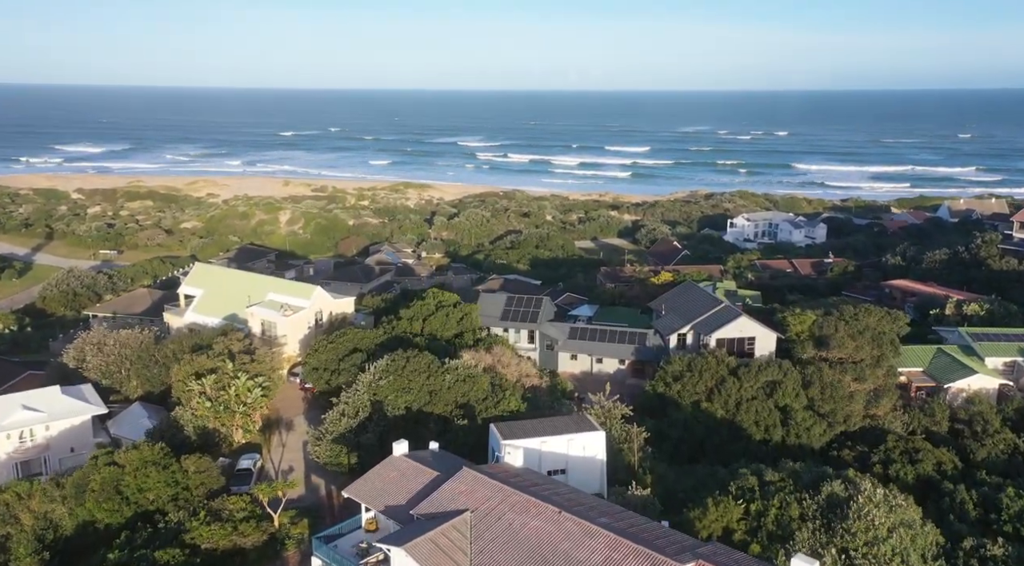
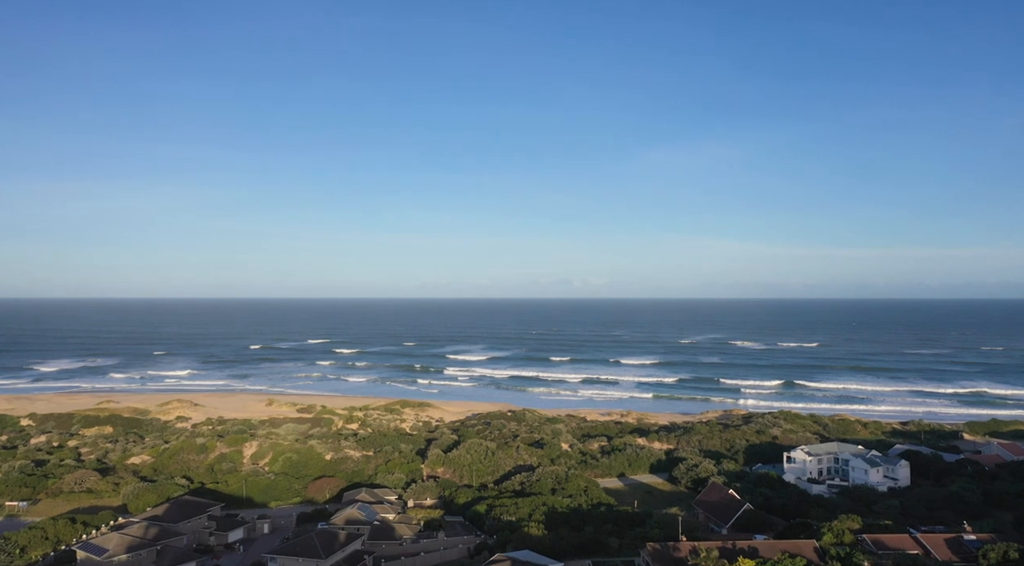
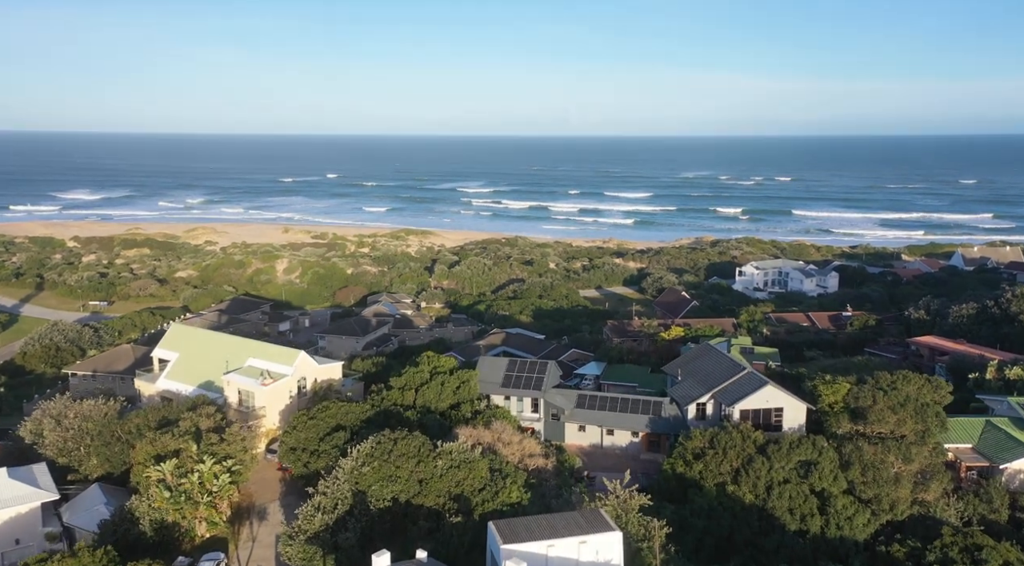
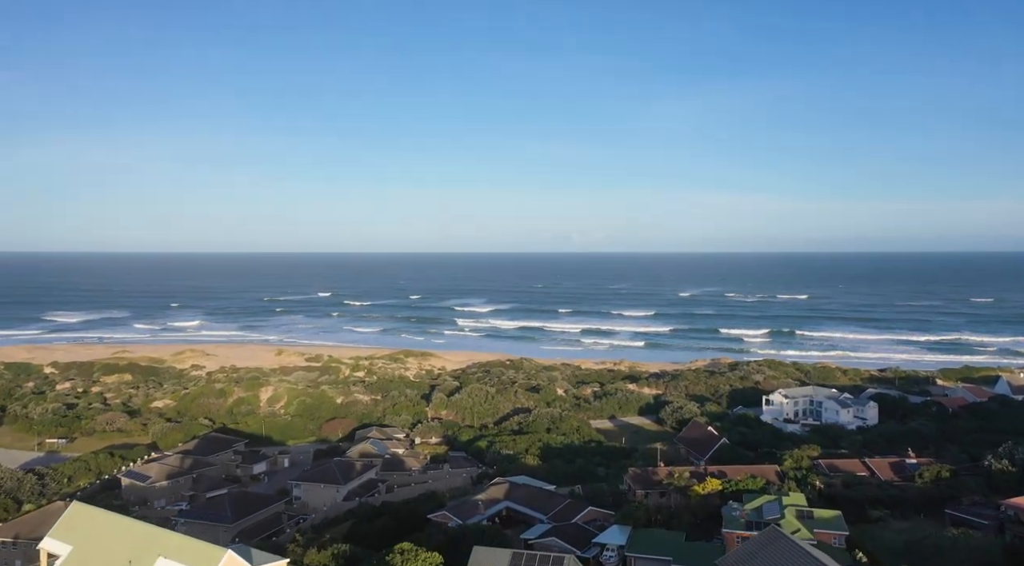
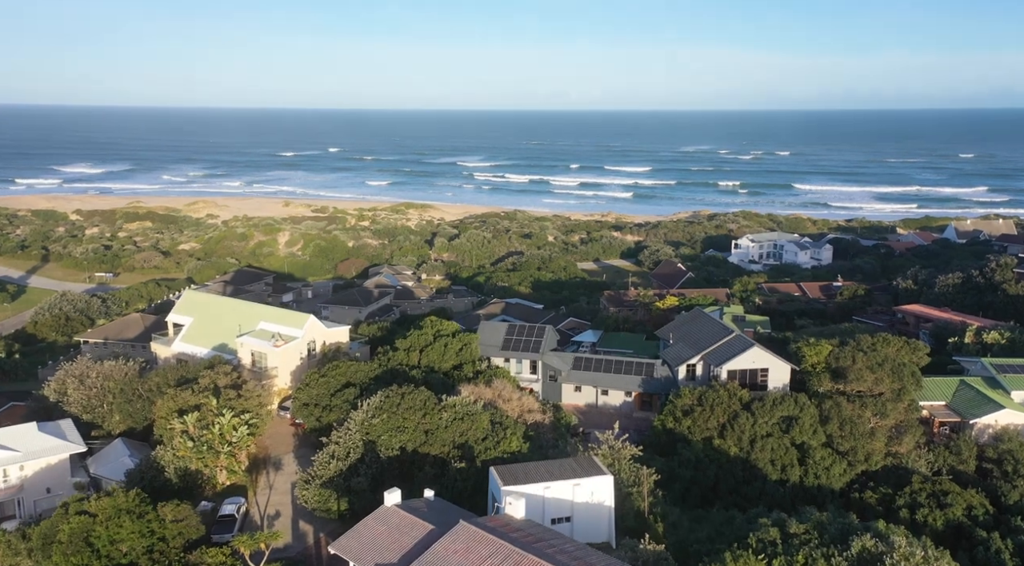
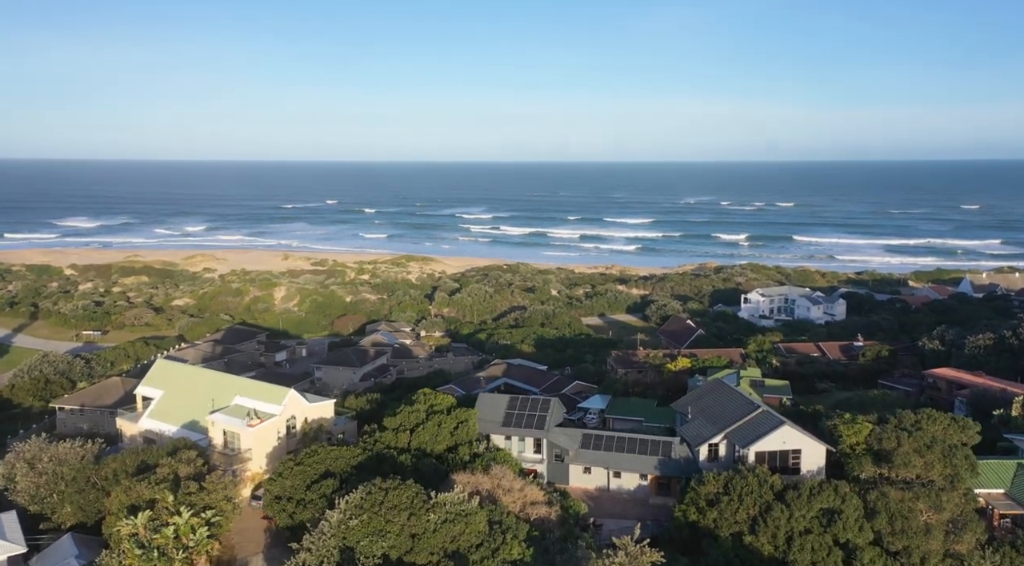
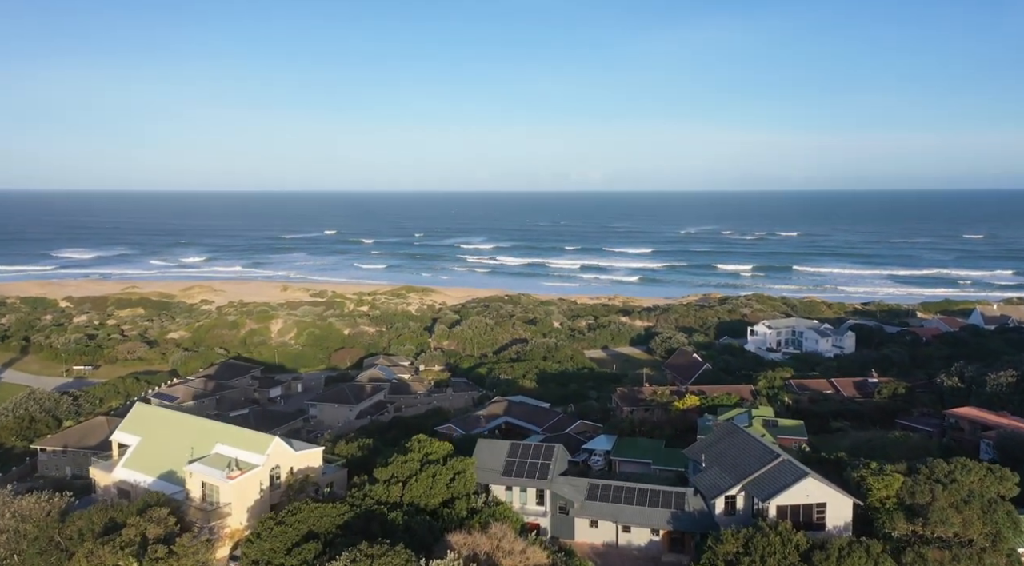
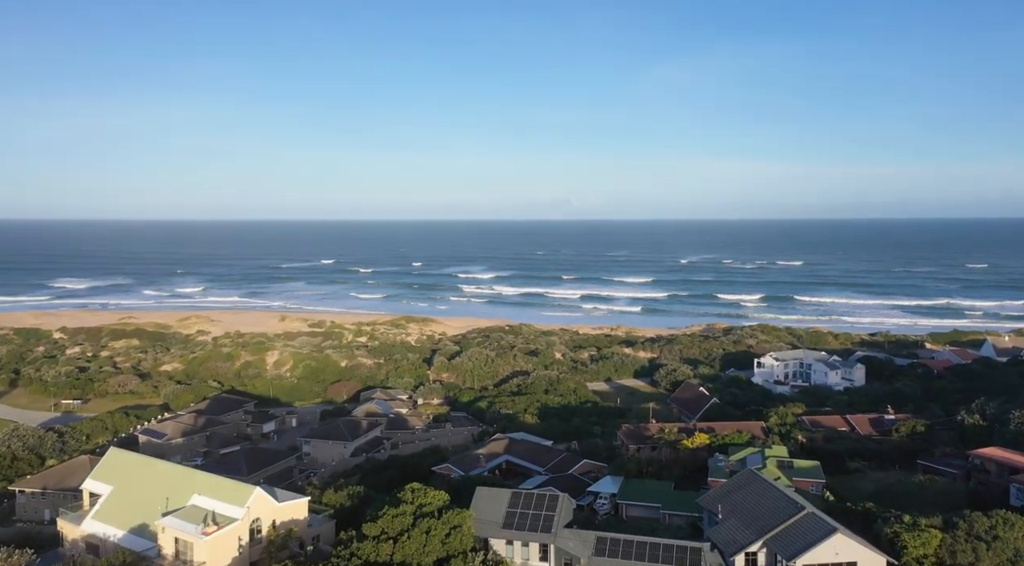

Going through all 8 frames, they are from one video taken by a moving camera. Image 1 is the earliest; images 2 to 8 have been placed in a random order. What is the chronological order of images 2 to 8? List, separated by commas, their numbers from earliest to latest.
5, 3, 6, 7, 8, 4, 2
